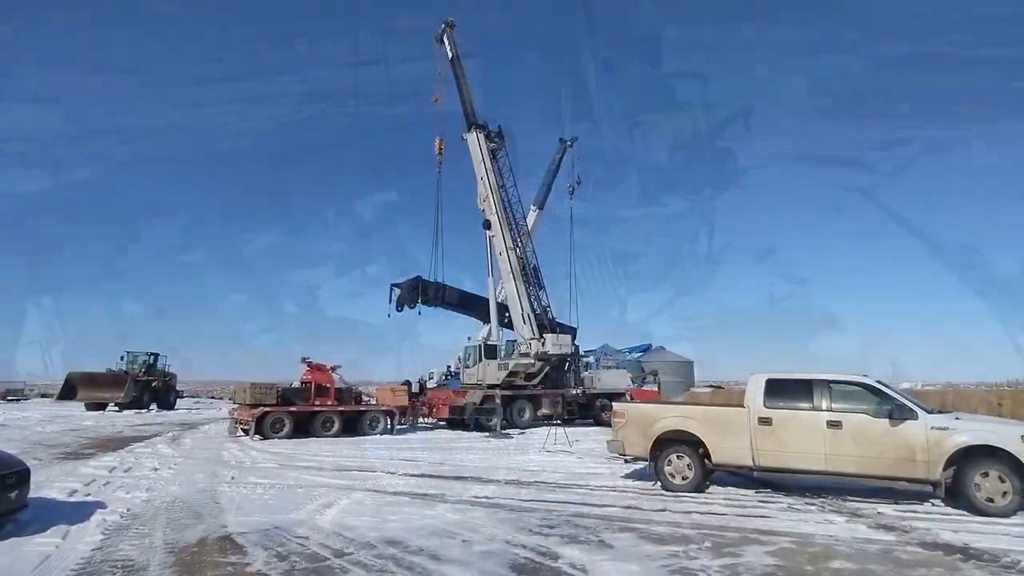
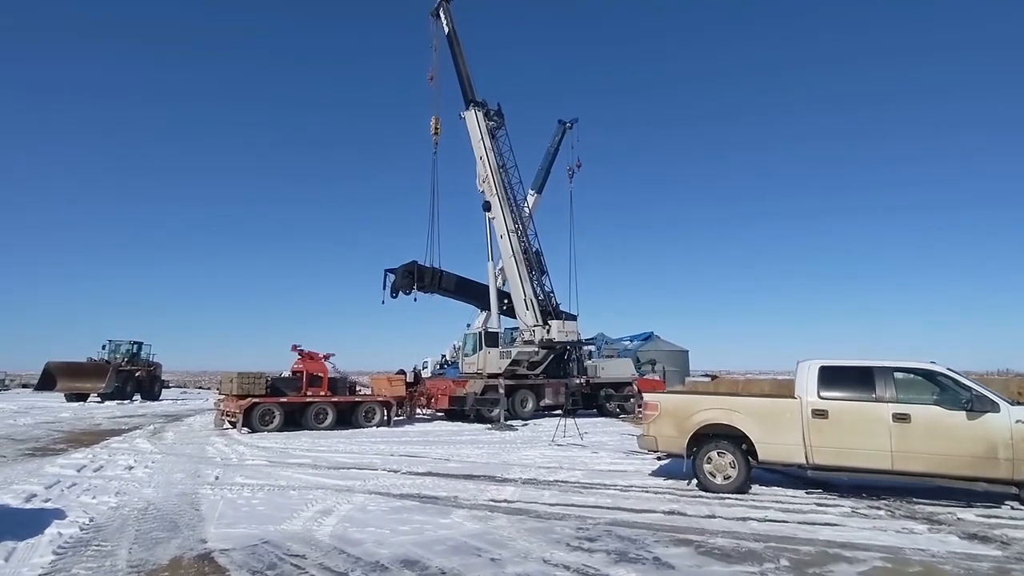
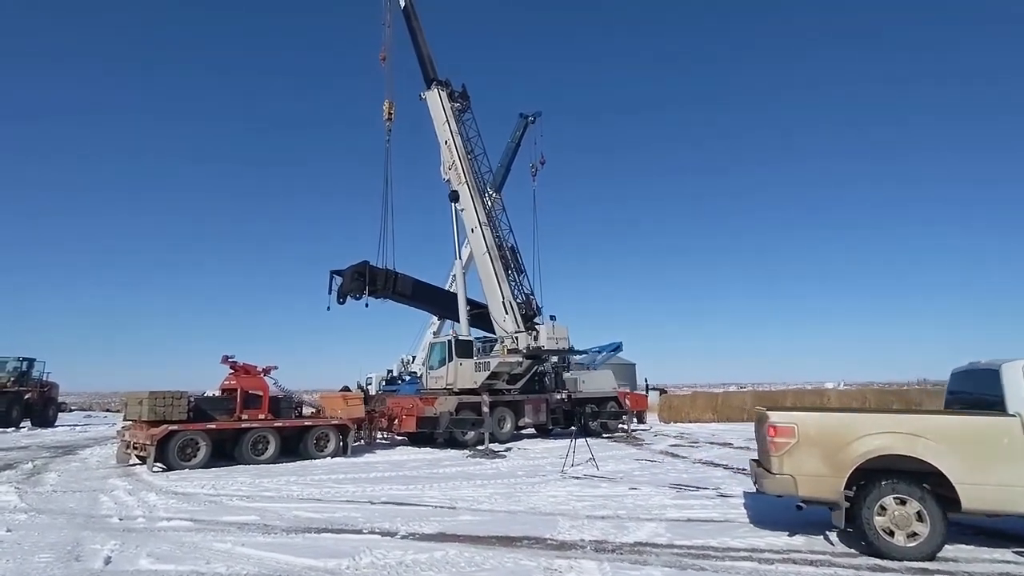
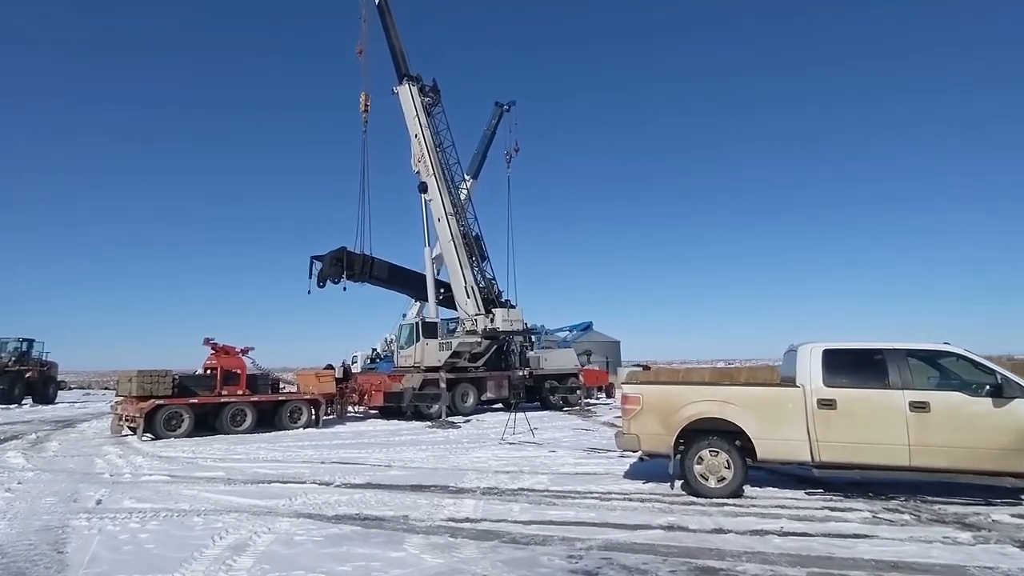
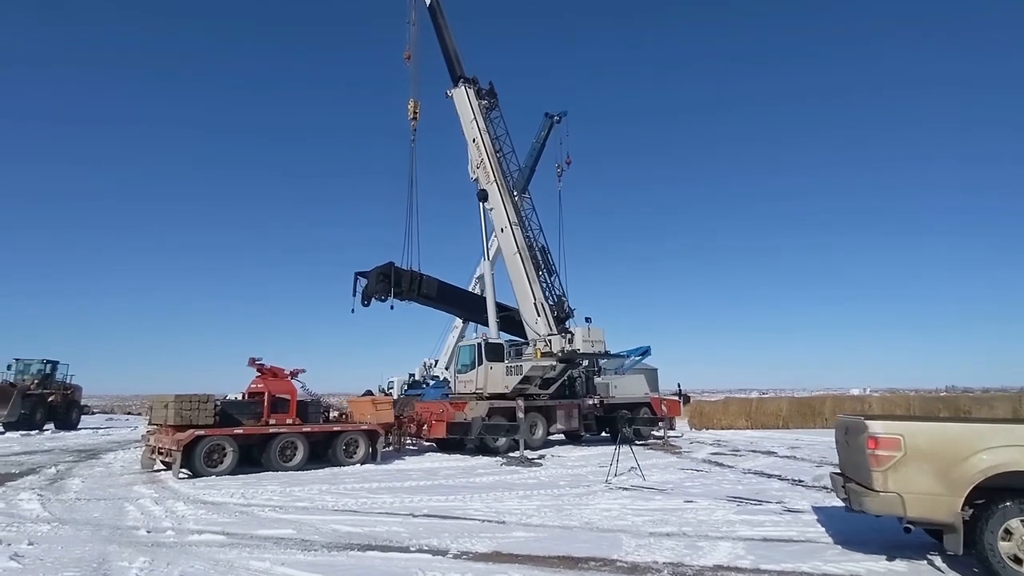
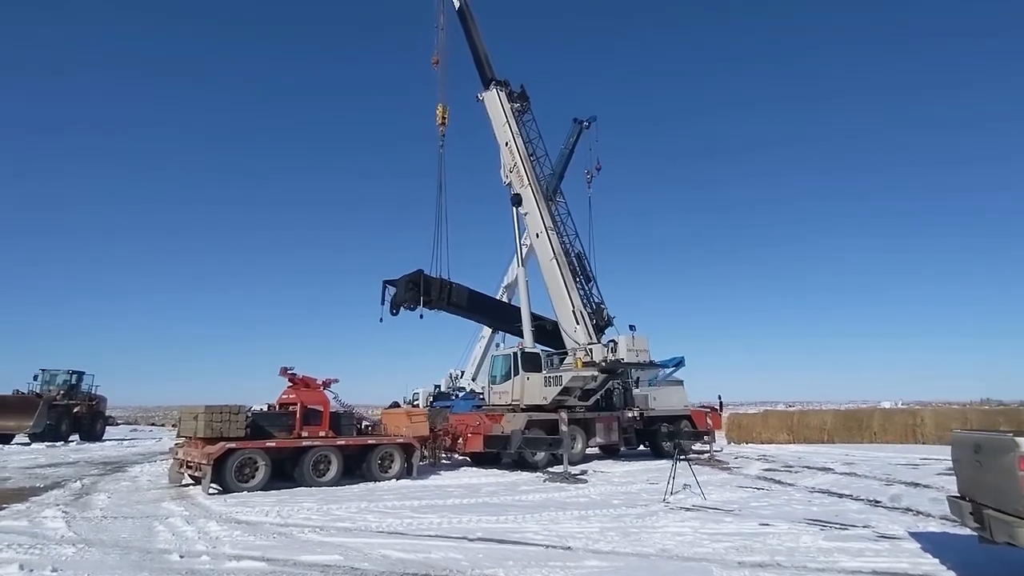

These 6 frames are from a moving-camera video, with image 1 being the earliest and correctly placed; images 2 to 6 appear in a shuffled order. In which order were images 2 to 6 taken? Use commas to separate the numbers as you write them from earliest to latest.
2, 4, 3, 5, 6
